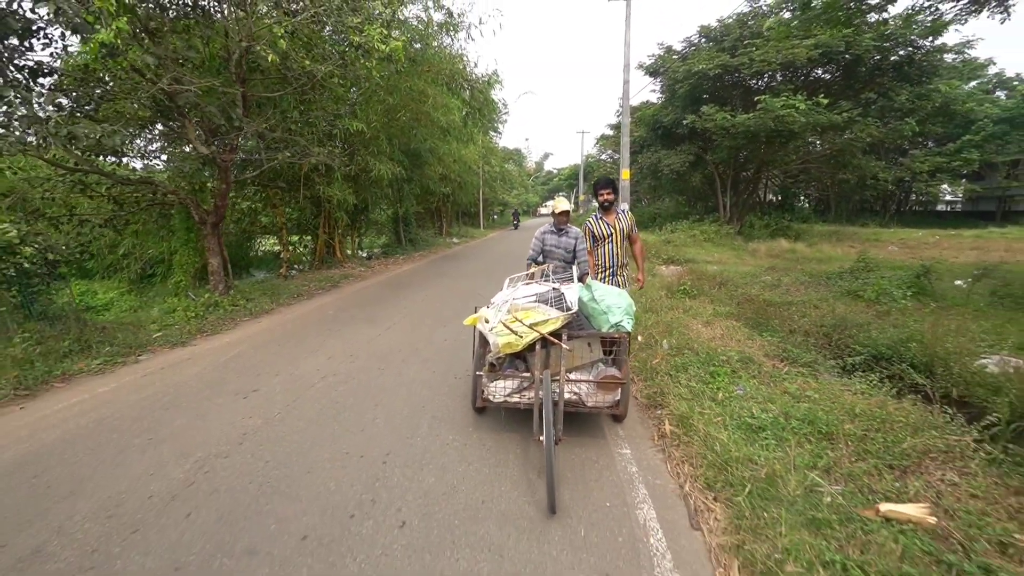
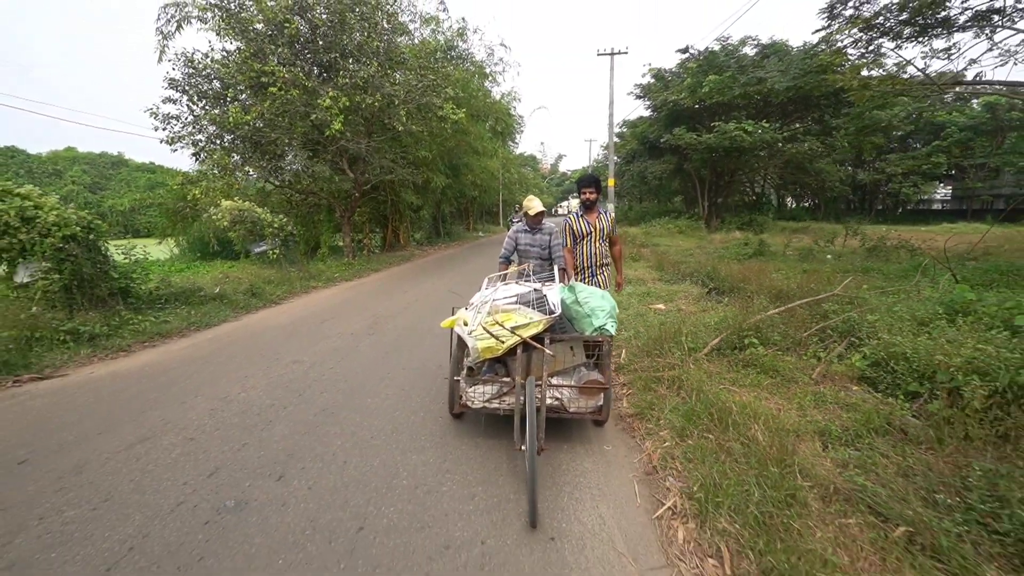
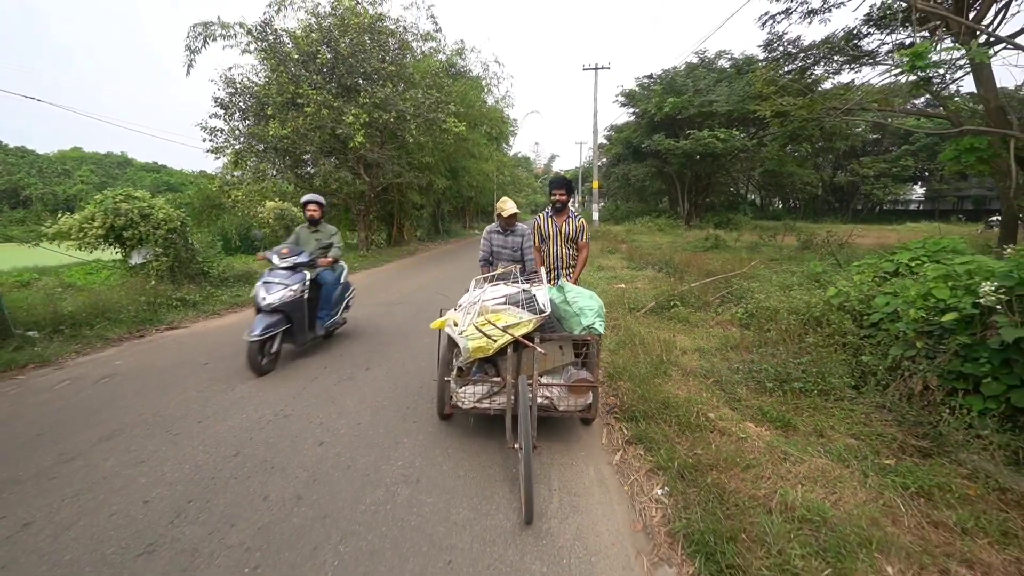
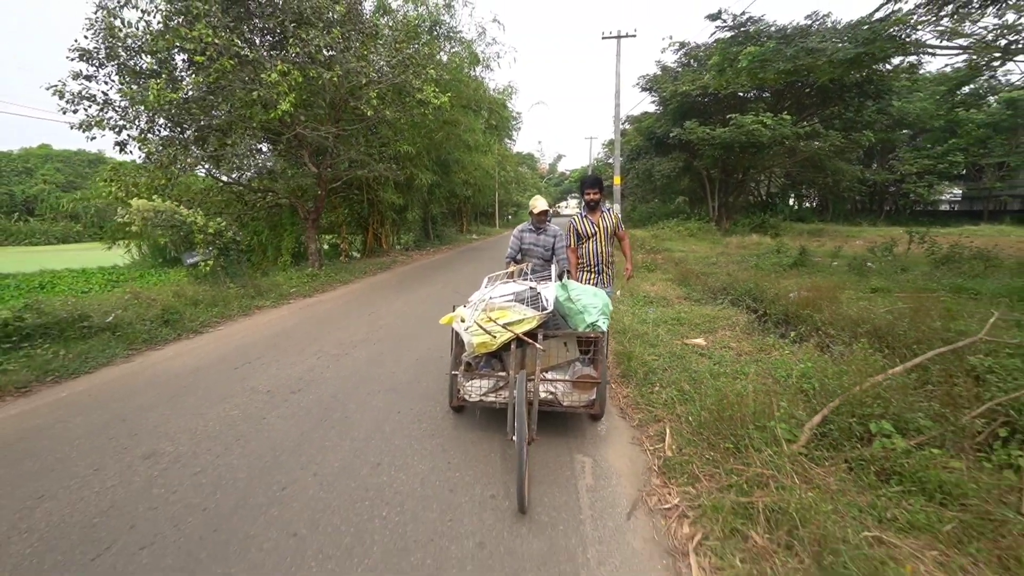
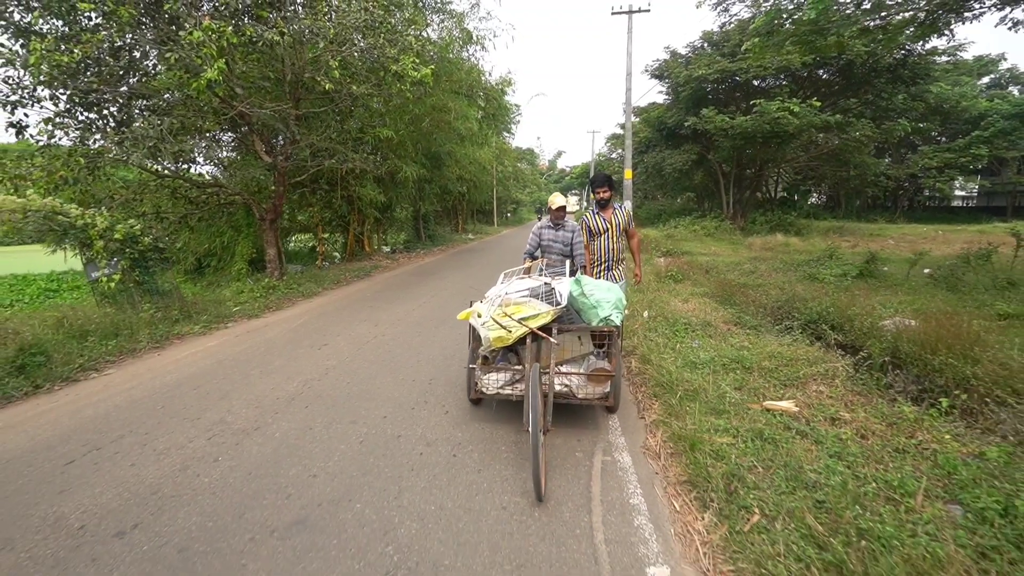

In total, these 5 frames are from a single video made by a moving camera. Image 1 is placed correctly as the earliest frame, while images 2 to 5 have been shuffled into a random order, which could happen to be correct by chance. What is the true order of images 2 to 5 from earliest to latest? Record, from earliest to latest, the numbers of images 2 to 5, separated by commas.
5, 4, 2, 3
